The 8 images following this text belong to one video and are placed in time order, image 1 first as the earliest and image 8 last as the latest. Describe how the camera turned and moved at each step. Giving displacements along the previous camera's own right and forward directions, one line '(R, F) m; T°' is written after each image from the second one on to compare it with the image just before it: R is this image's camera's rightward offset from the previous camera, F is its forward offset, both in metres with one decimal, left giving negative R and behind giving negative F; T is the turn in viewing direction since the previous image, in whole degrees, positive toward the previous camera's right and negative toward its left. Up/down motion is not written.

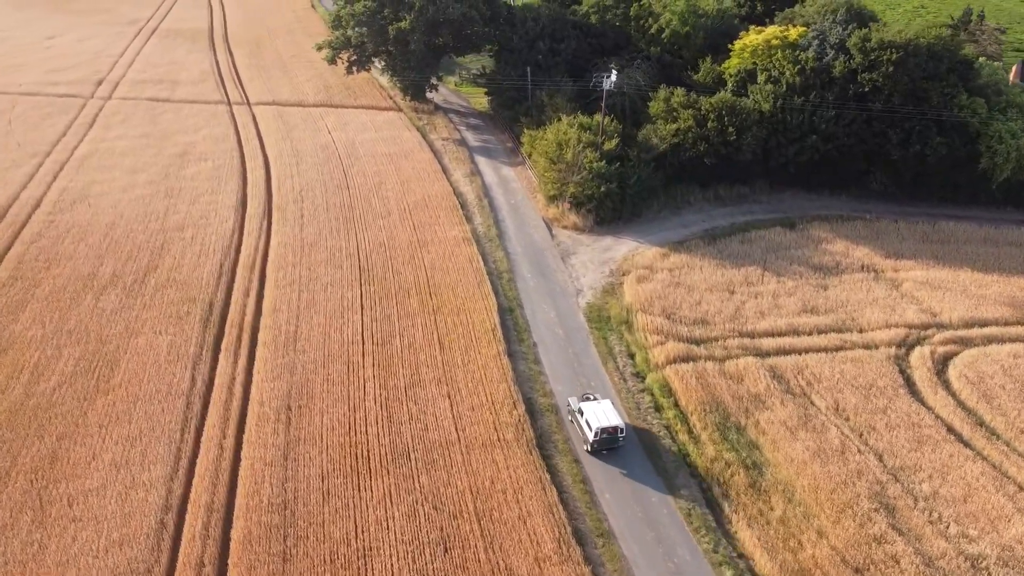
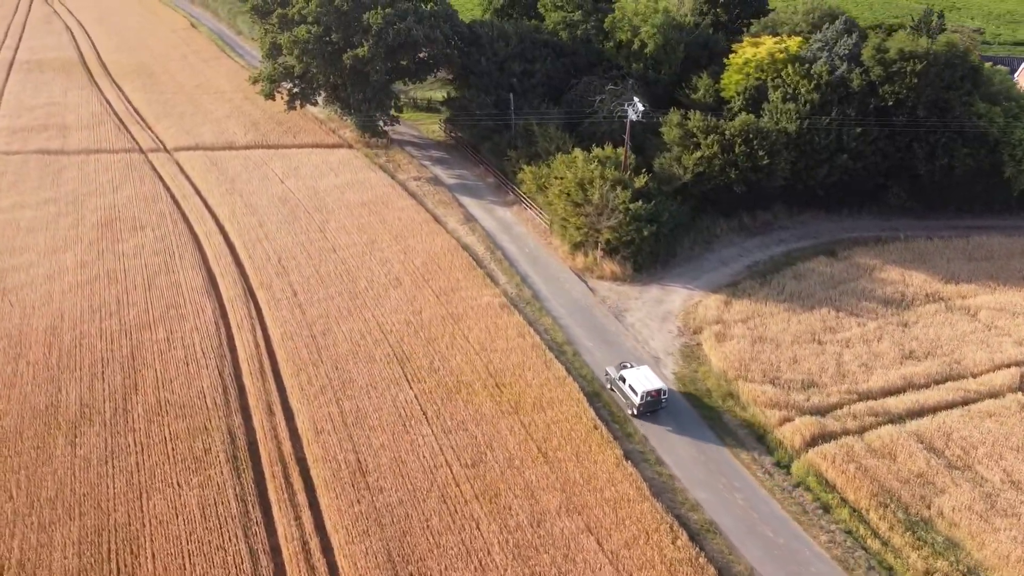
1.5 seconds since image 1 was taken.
(-6.6, +5.4) m; +10°
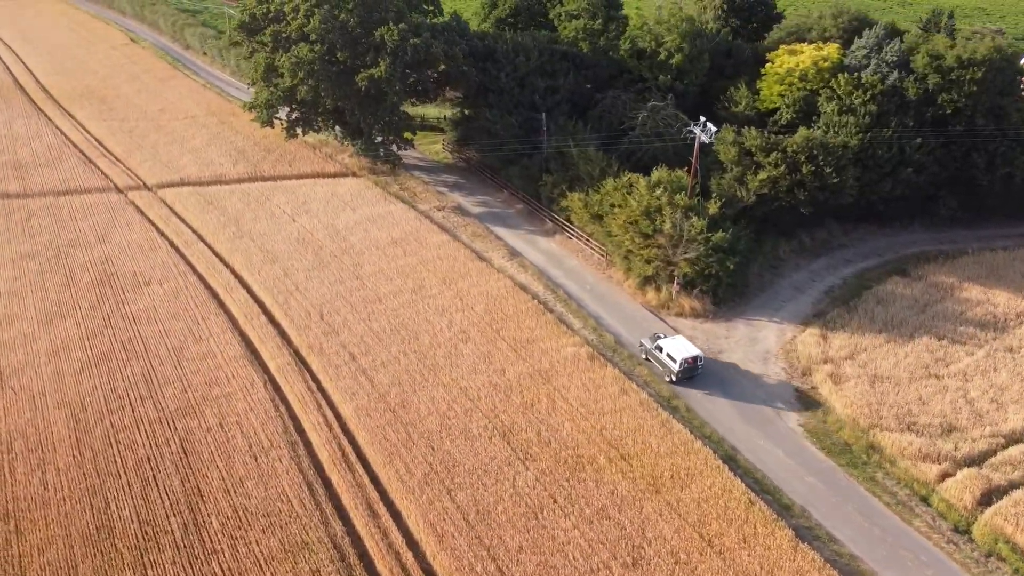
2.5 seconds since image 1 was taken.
(-5.4, +3.4) m; +6°
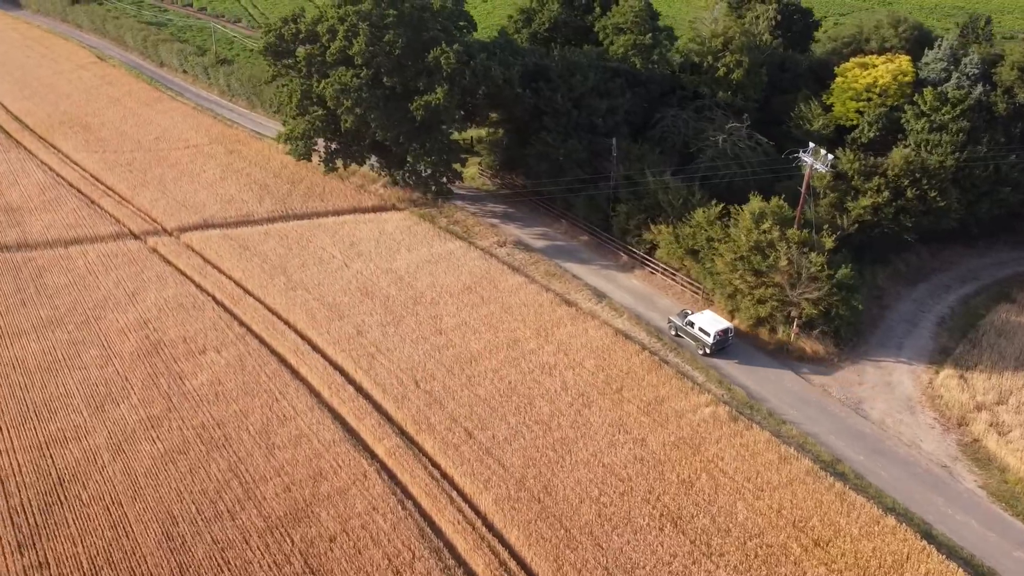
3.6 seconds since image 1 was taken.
(-5.5, +3.2) m; +4°
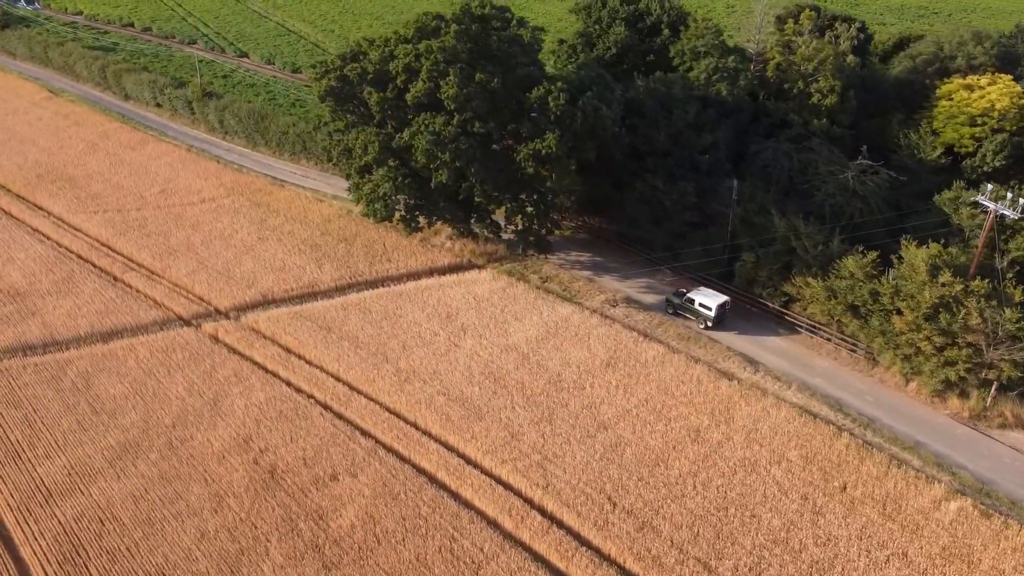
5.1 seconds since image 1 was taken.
(-7.5, +4.4) m; +6°
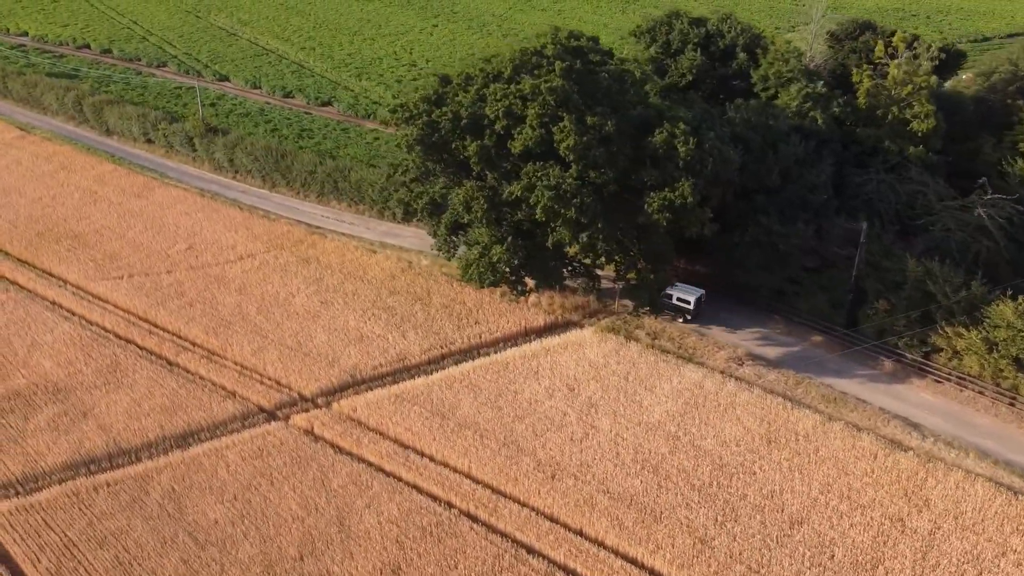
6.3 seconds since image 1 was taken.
(-6.1, +3.4) m; +5°
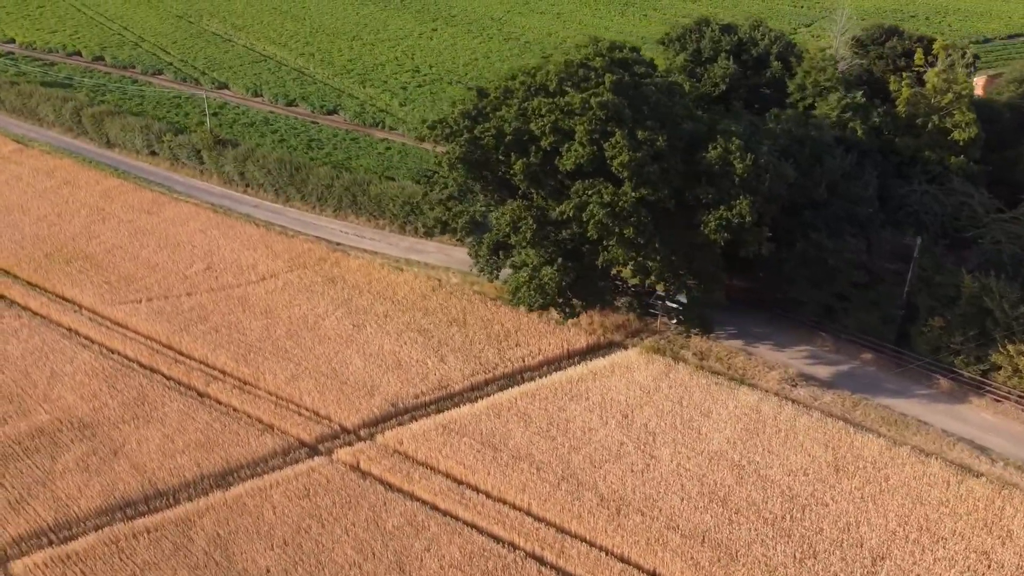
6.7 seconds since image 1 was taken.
(-2.1, +1.1) m; +1°
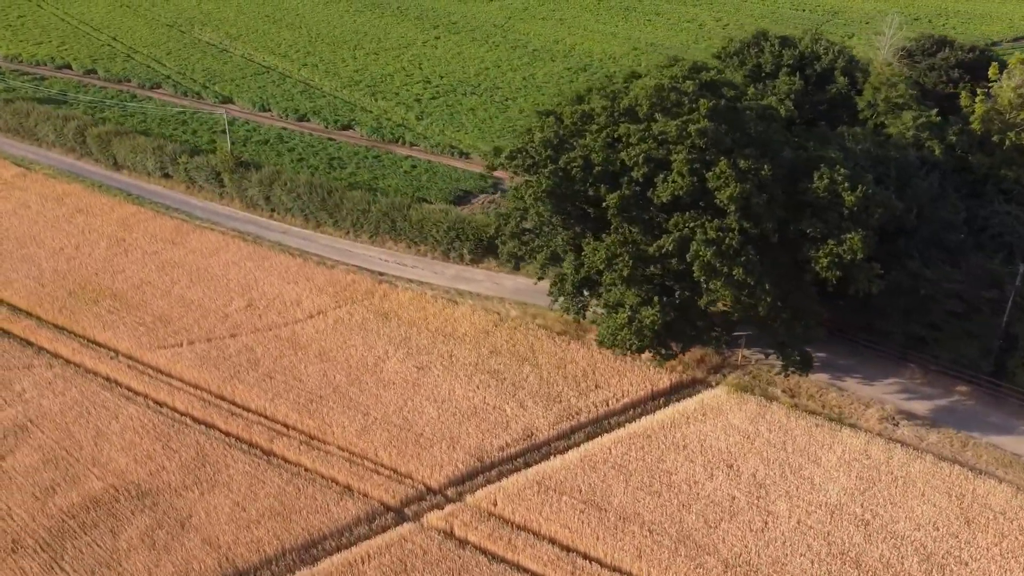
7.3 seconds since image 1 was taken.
(-3.5, +1.9) m; +2°
